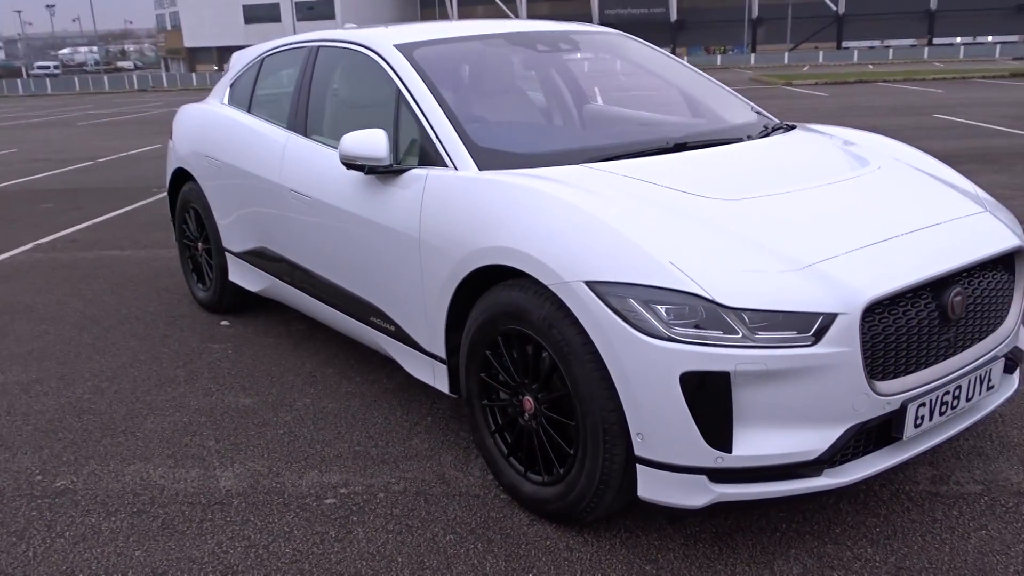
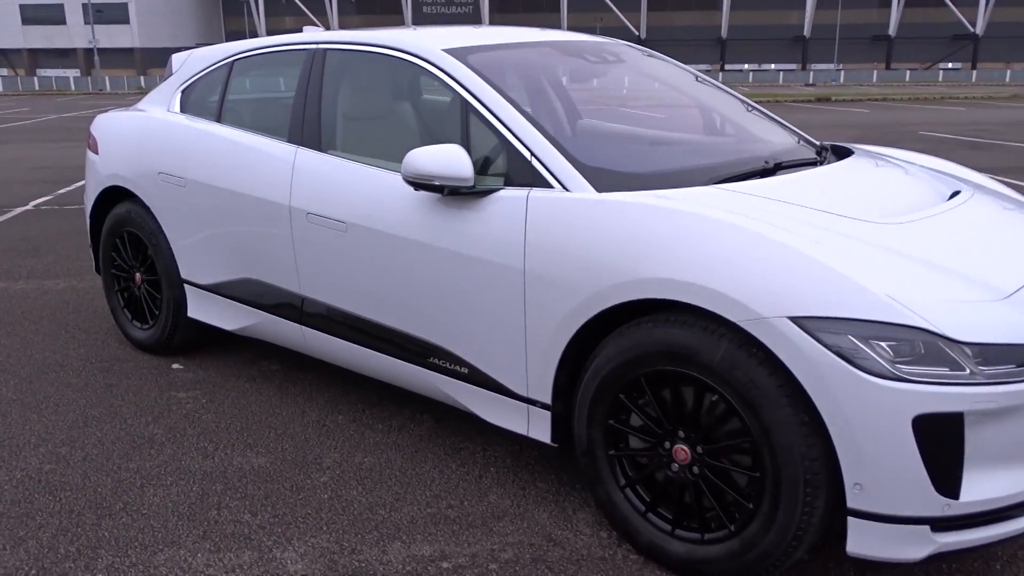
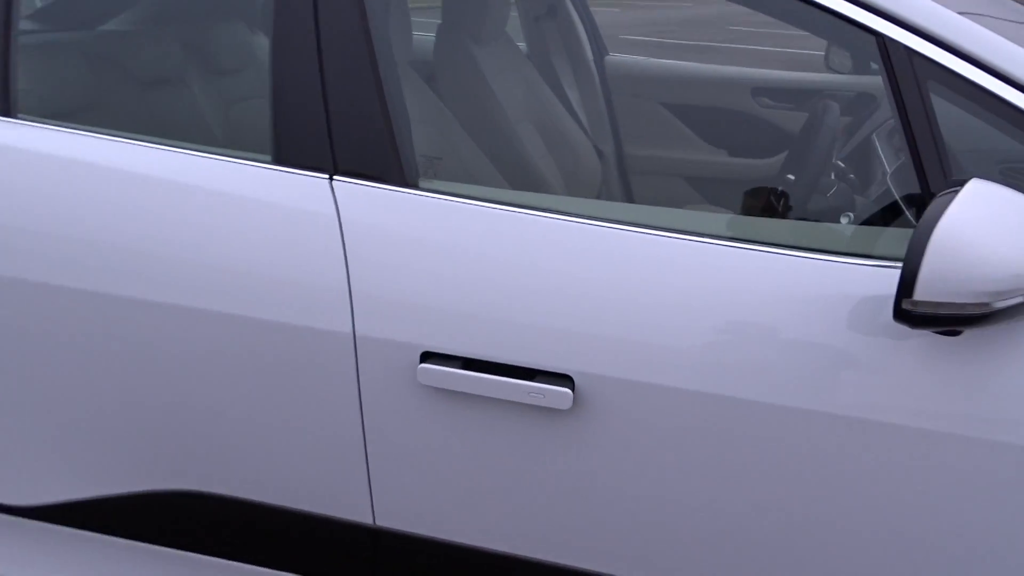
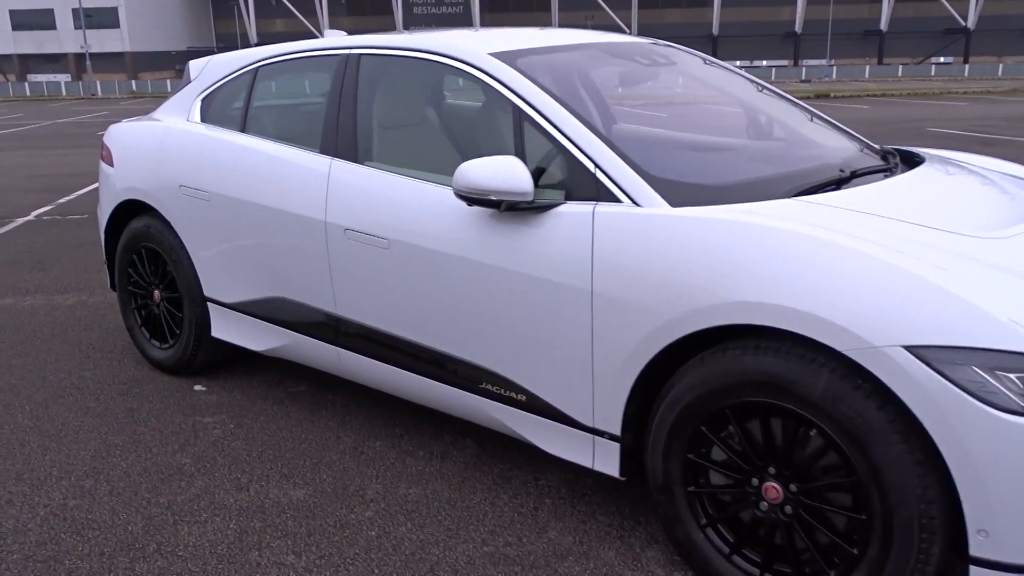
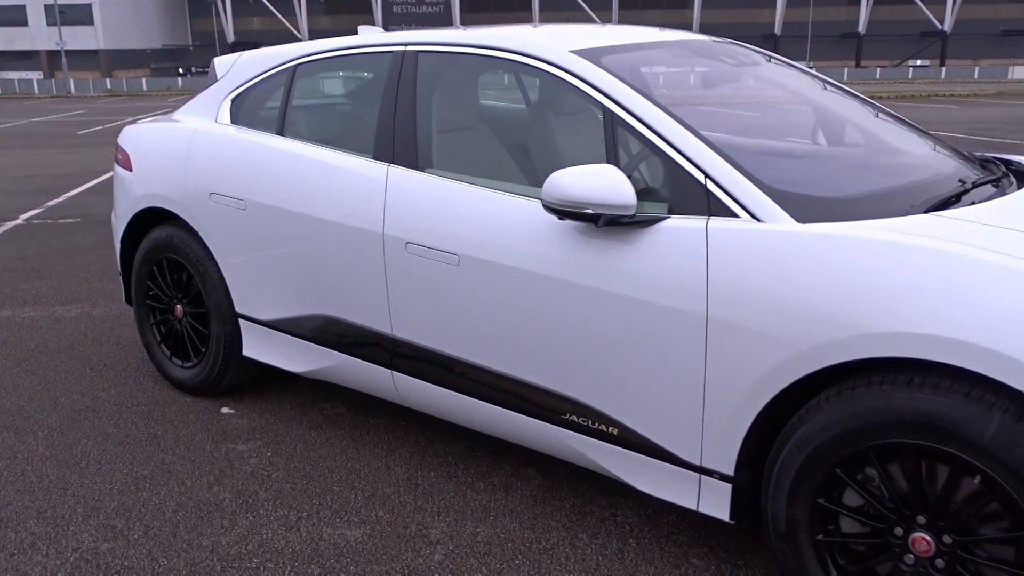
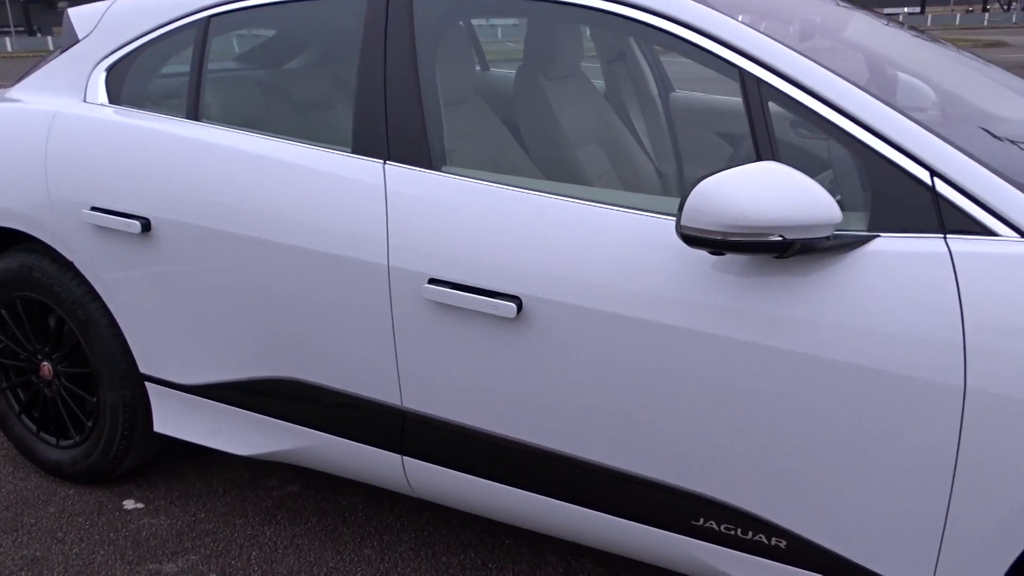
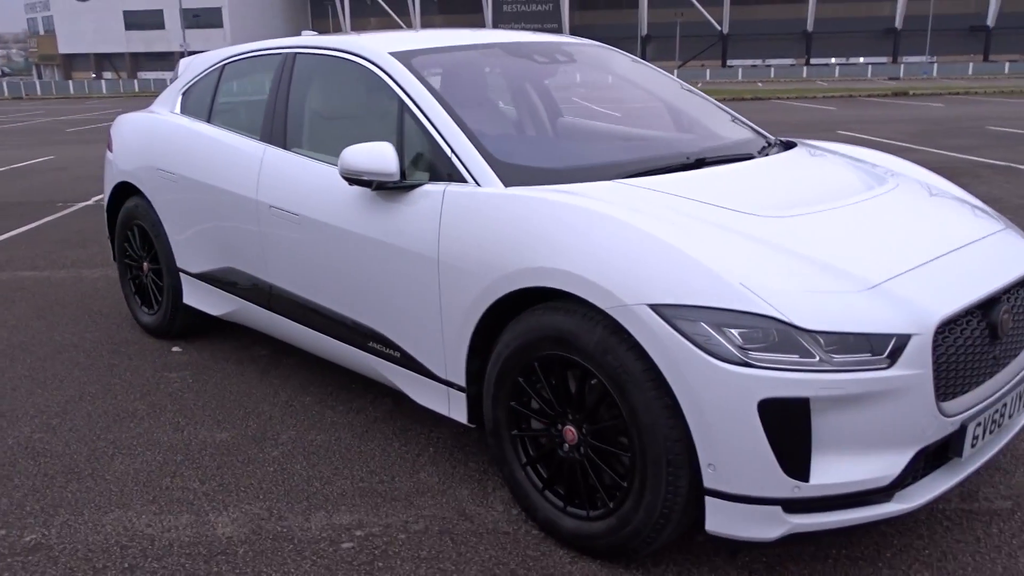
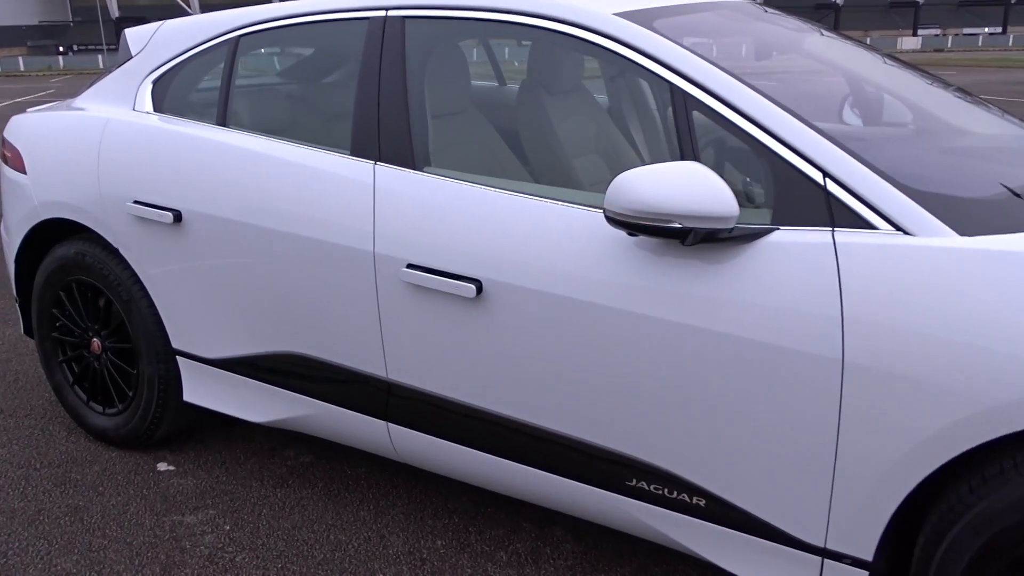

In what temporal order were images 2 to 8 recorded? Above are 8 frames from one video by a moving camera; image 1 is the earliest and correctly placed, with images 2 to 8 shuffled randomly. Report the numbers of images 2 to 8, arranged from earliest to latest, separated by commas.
7, 2, 4, 5, 8, 6, 3
